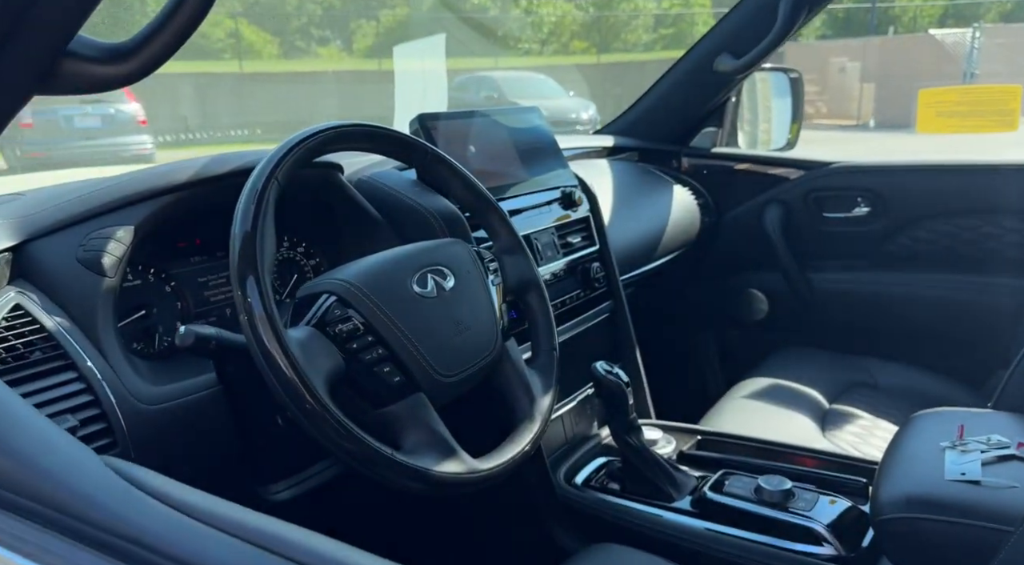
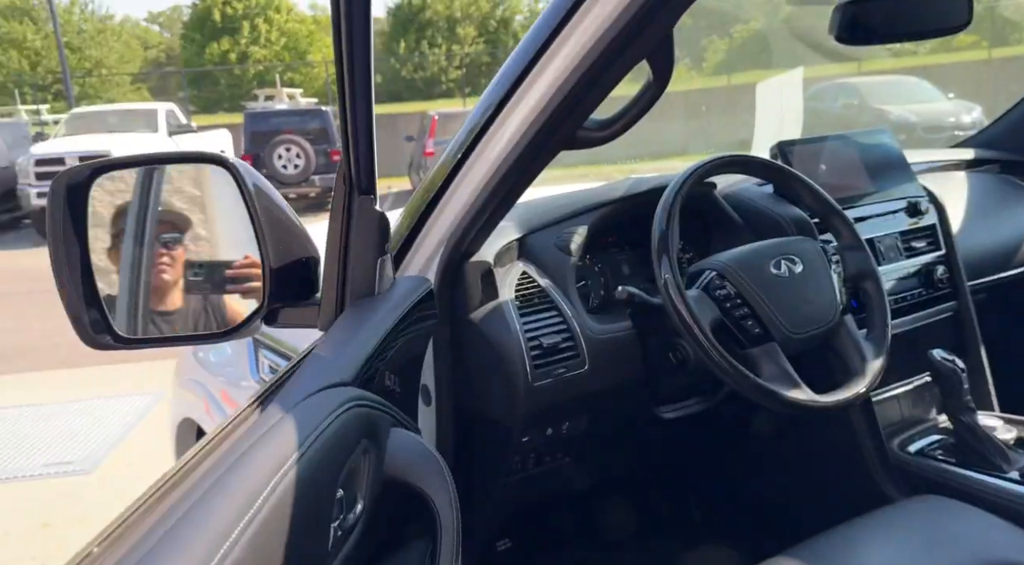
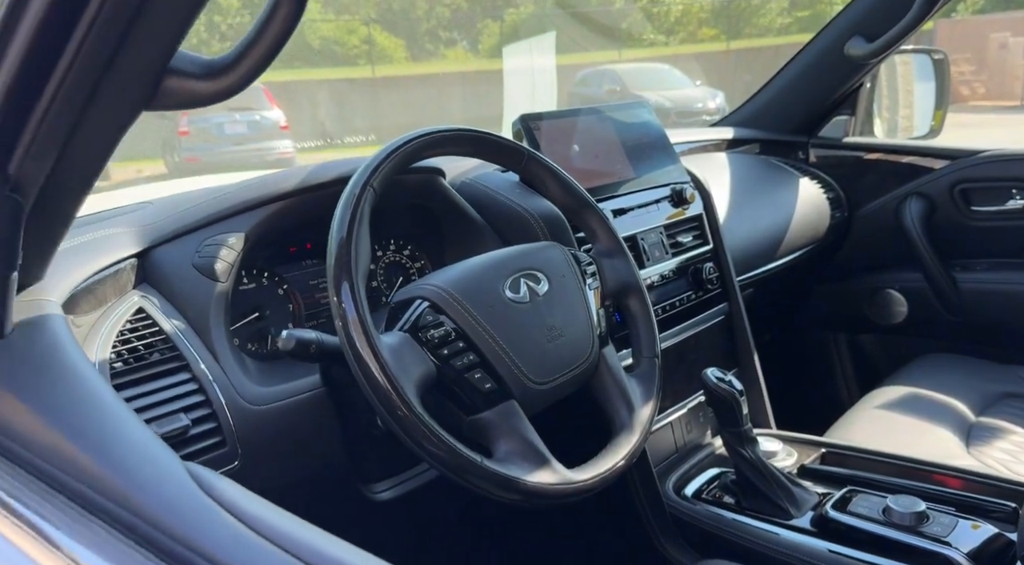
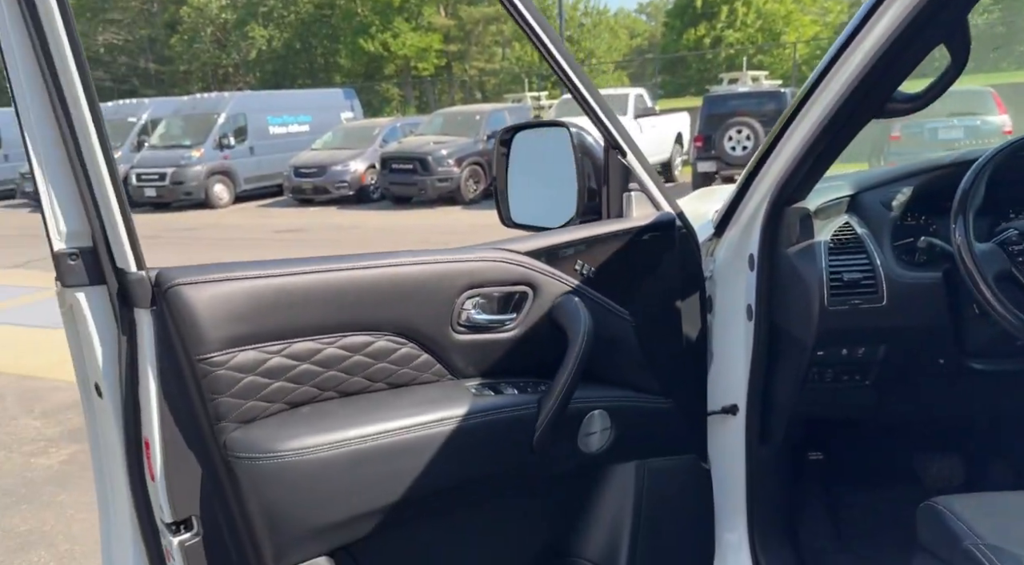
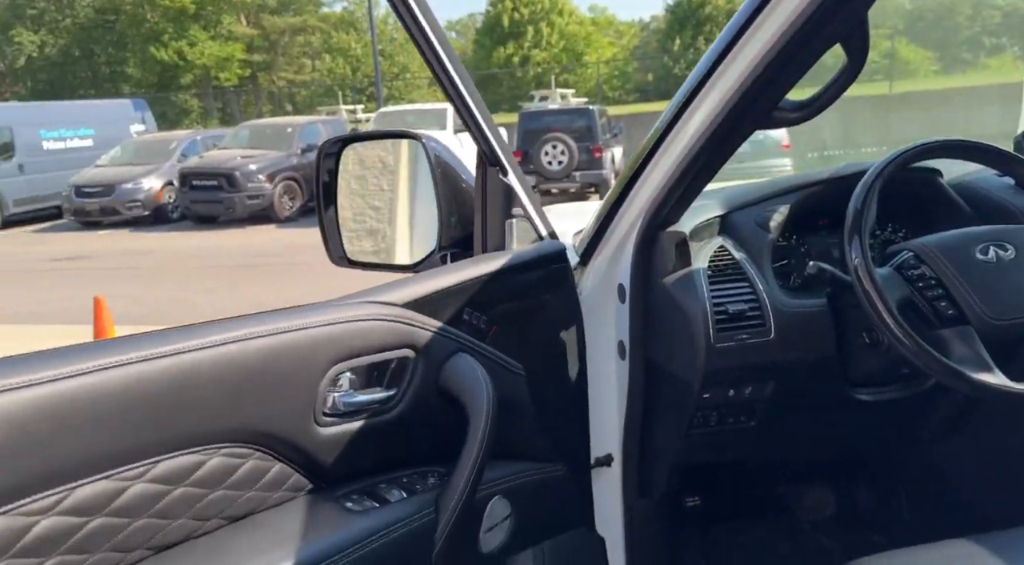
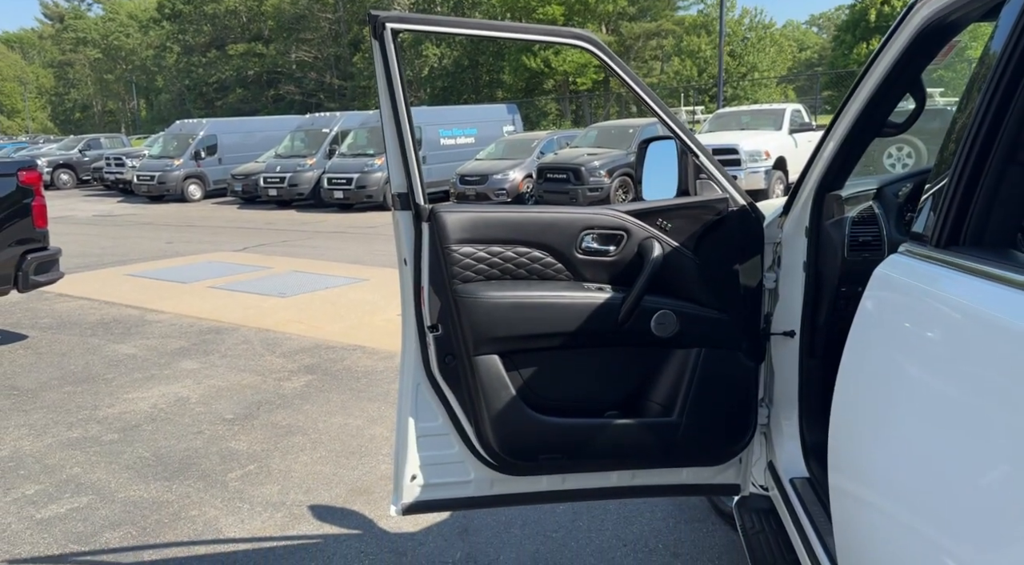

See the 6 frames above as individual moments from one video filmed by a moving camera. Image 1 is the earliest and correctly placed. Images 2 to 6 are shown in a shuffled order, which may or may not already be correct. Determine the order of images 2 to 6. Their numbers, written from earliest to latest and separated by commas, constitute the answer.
3, 2, 5, 4, 6
